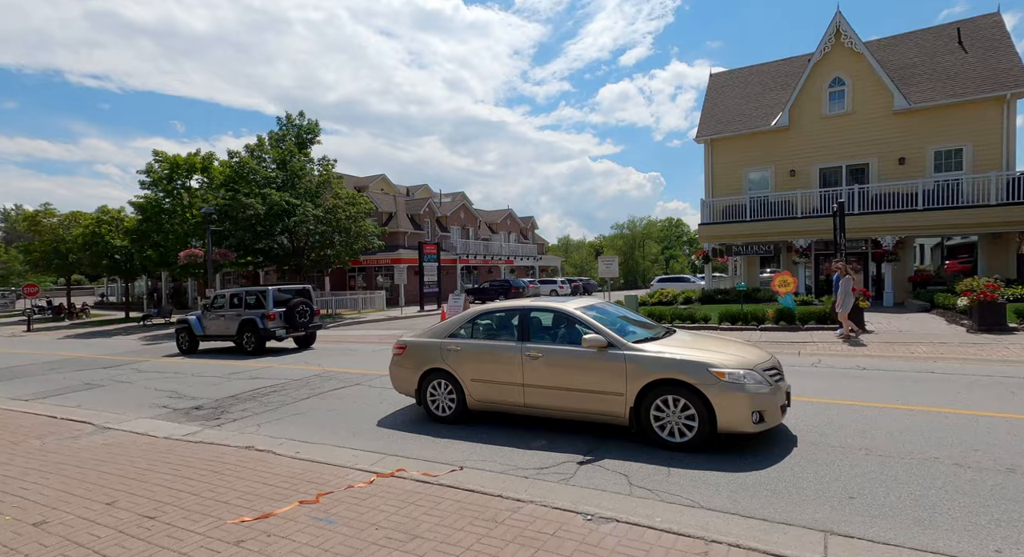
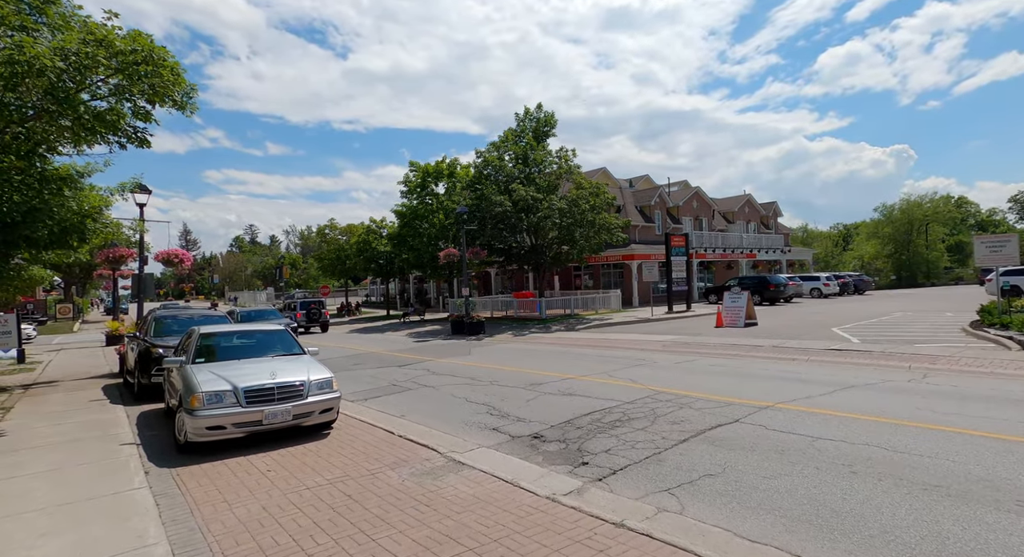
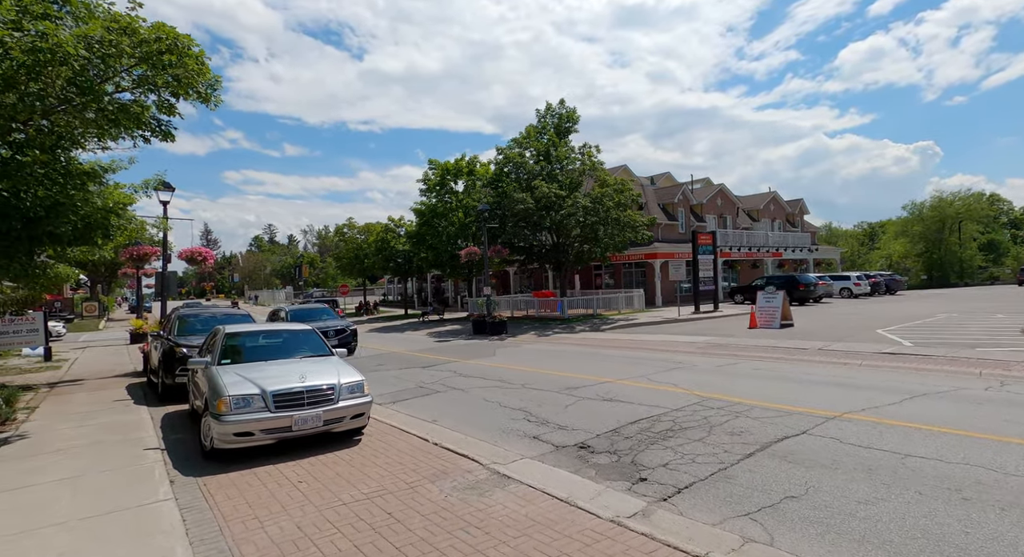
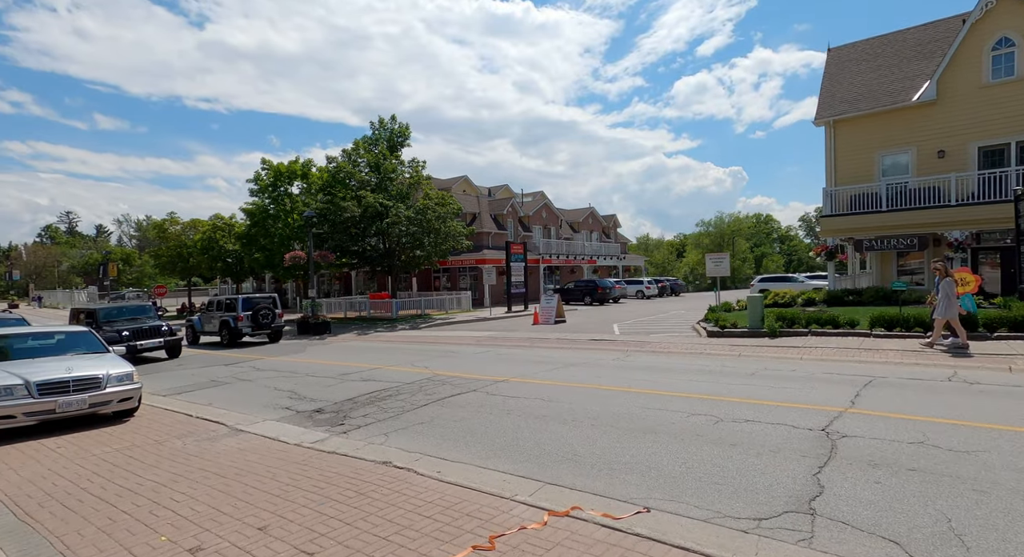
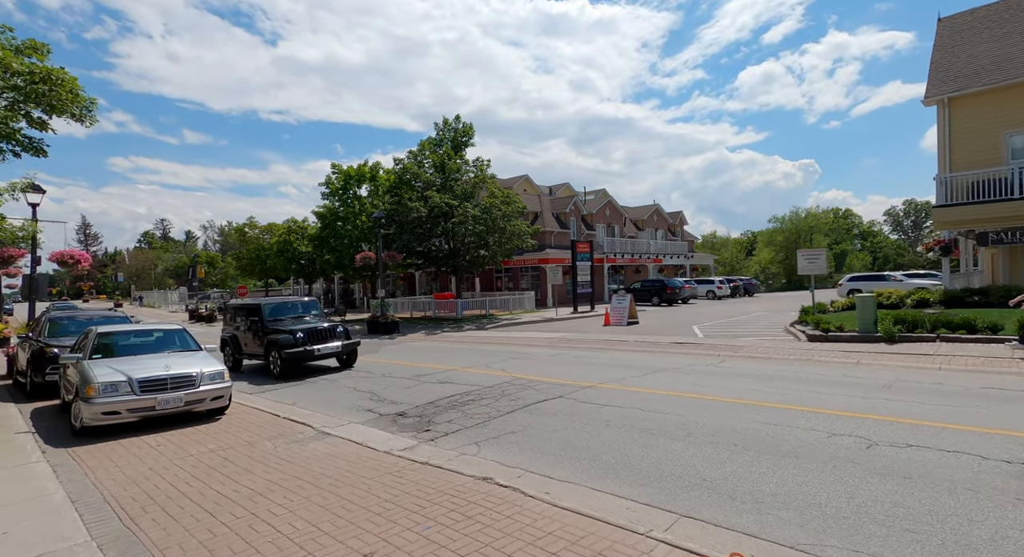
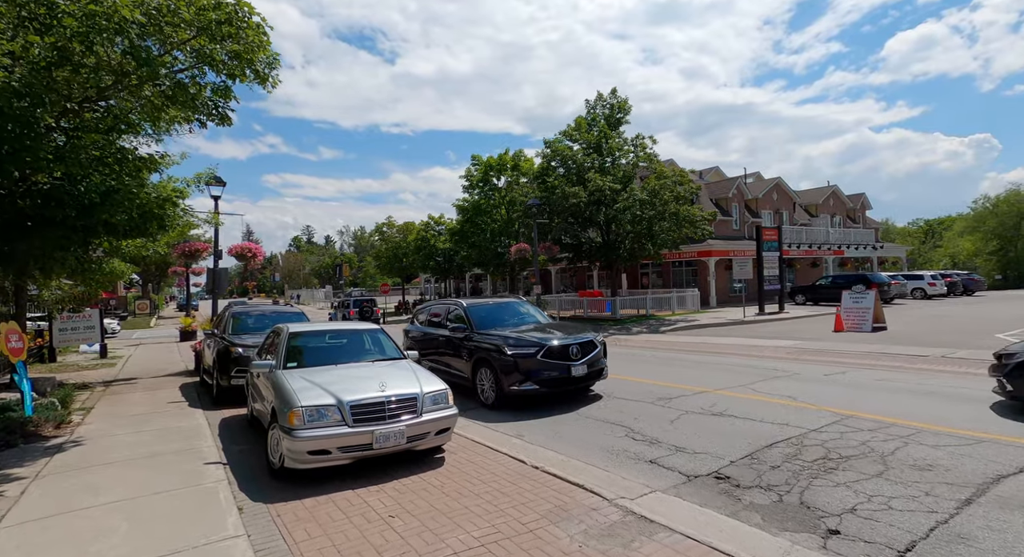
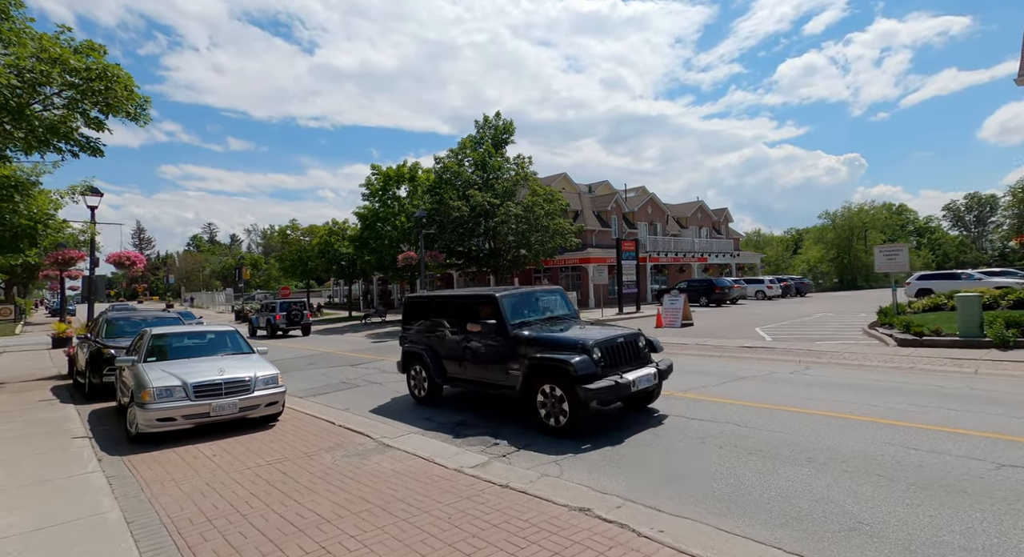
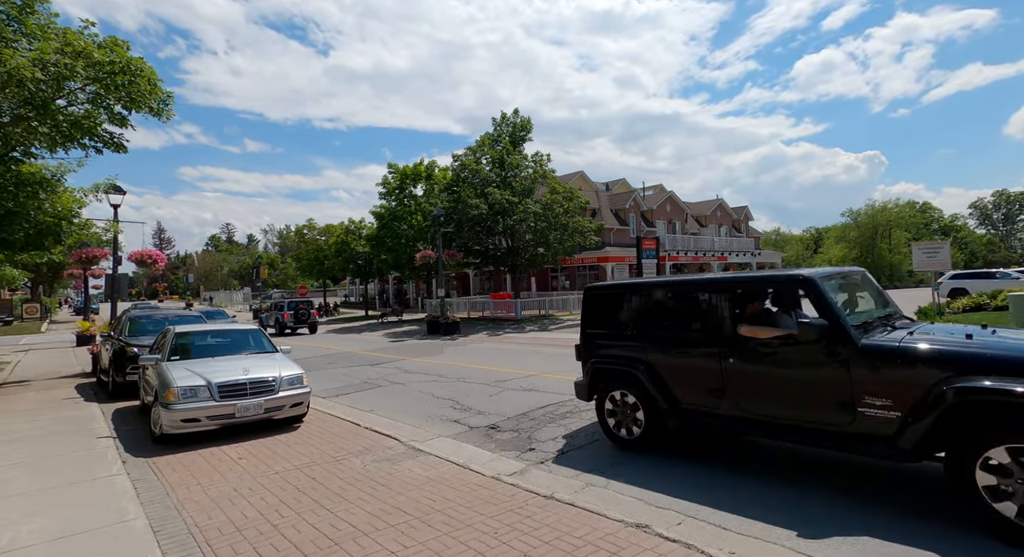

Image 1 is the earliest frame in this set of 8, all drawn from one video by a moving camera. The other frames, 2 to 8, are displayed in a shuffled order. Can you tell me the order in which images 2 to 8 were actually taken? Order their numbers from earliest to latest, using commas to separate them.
4, 5, 7, 8, 2, 3, 6
